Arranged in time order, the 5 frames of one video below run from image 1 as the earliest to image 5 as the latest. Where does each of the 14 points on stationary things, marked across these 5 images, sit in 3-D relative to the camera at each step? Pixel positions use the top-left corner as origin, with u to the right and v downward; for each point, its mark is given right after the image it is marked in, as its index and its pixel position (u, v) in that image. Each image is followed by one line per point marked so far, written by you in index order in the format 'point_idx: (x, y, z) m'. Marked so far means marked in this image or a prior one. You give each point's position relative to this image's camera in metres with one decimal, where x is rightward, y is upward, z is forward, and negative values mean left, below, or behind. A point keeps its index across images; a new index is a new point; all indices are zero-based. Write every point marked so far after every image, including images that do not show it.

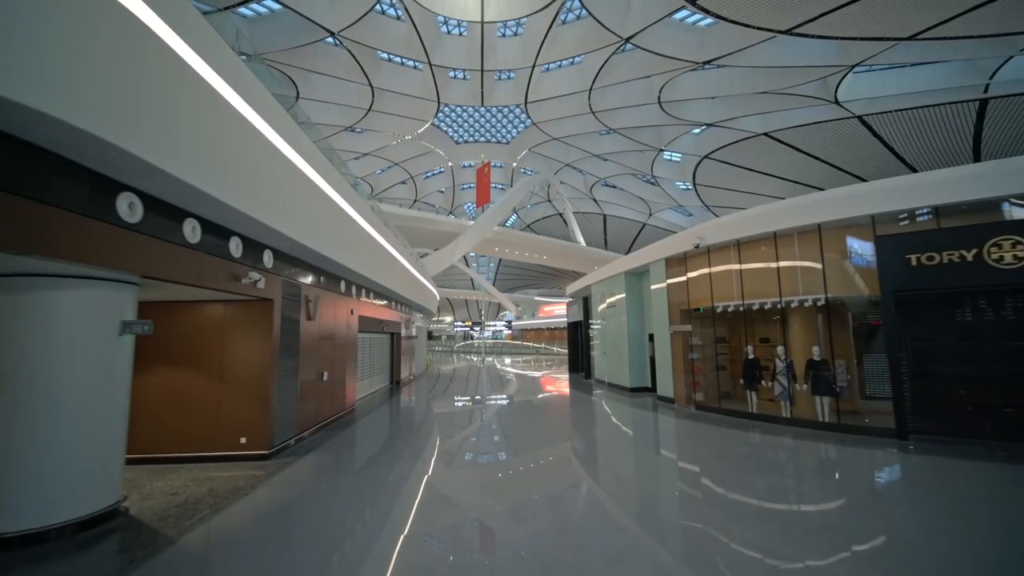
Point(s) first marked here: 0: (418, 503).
0: (-0.6, -1.4, +5.6) m
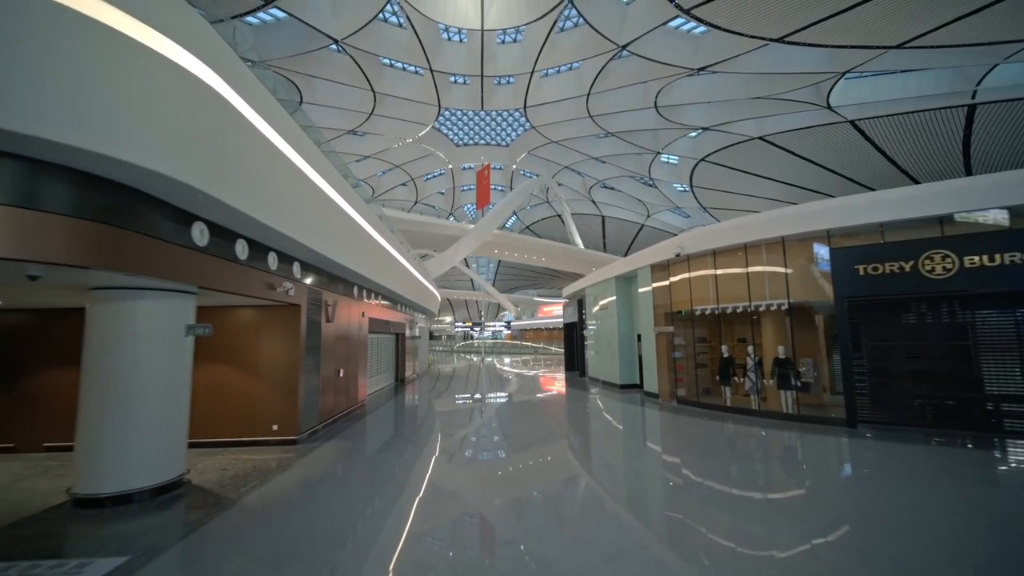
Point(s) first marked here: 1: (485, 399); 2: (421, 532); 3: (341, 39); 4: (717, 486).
0: (-0.6, -1.4, +5.9) m
1: (-0.4, -1.9, +14.3) m
2: (-0.5, -1.3, +4.7) m
3: (-2.8, +4.1, +14.4) m
4: (+1.3, -1.3, +5.7) m
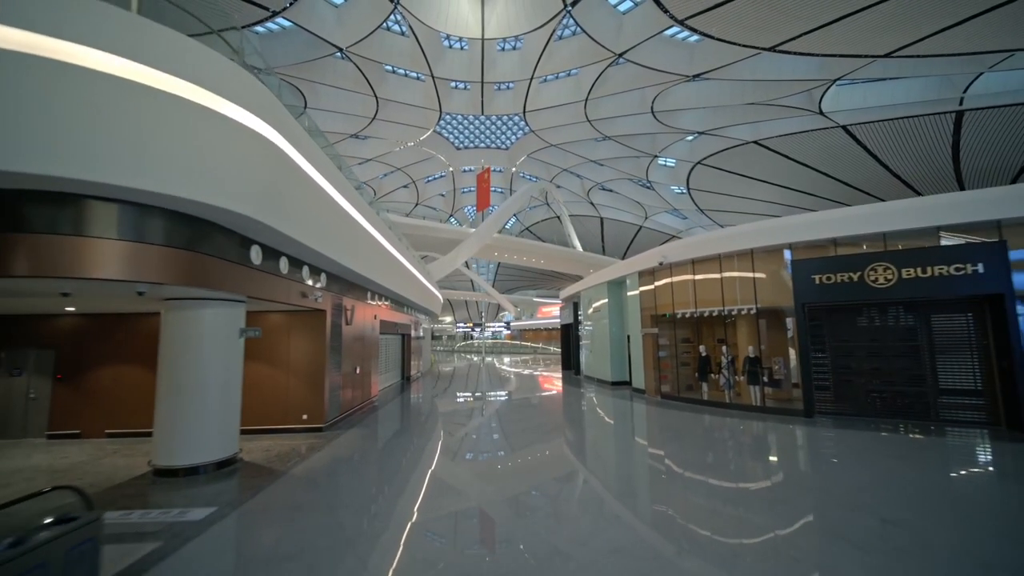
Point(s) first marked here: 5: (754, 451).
0: (-0.6, -1.4, +6.4) m
1: (-0.4, -1.9, +14.7) m
2: (-0.5, -1.4, +5.2) m
3: (-2.8, +4.1, +14.8) m
4: (+1.3, -1.3, +6.1) m
5: (+2.0, -1.3, +7.3) m
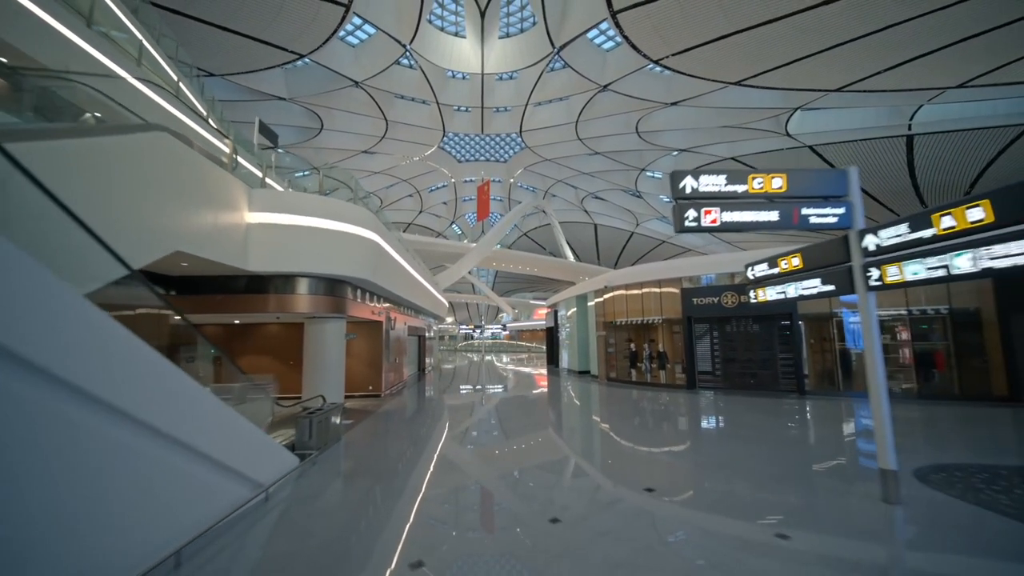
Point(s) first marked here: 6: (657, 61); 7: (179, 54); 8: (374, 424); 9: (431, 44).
0: (-0.7, -1.5, +8.3) m
1: (-0.5, -2.0, +16.6) m
2: (-0.6, -1.5, +7.1) m
3: (-2.9, +4.0, +16.7) m
4: (+1.2, -1.4, +8.1) m
5: (+1.9, -1.4, +9.2) m
6: (+2.6, +4.0, +15.4) m
7: (-4.2, +2.9, +10.9) m
8: (-1.5, -1.6, +9.7) m
9: (-1.5, +4.5, +16.1) m
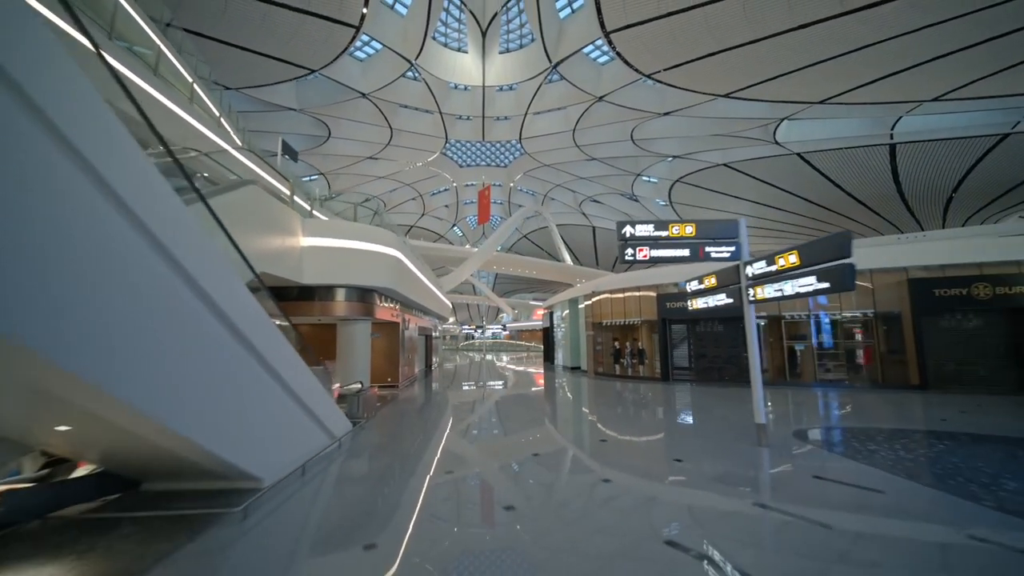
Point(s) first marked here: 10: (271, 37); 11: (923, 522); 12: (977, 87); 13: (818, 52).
0: (-0.7, -1.6, +9.1) m
1: (-0.5, -2.1, +17.5) m
2: (-0.6, -1.5, +7.9) m
3: (-2.9, +3.9, +17.6) m
4: (+1.2, -1.5, +8.9) m
5: (+1.9, -1.5, +10.0) m
6: (+2.5, +4.0, +16.3) m
7: (-4.2, +2.9, +11.7) m
8: (-1.5, -1.6, +10.6) m
9: (-1.5, +4.5, +17.0) m
10: (-3.5, +3.6, +12.5) m
11: (+2.3, -1.3, +4.8) m
12: (+8.1, +3.5, +15.2) m
13: (+4.9, +3.8, +13.9) m
